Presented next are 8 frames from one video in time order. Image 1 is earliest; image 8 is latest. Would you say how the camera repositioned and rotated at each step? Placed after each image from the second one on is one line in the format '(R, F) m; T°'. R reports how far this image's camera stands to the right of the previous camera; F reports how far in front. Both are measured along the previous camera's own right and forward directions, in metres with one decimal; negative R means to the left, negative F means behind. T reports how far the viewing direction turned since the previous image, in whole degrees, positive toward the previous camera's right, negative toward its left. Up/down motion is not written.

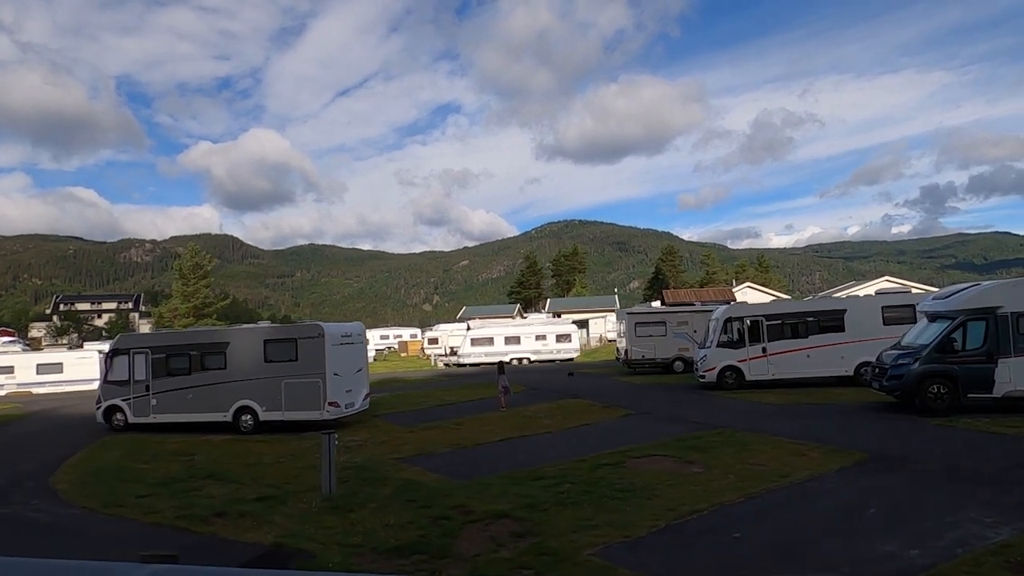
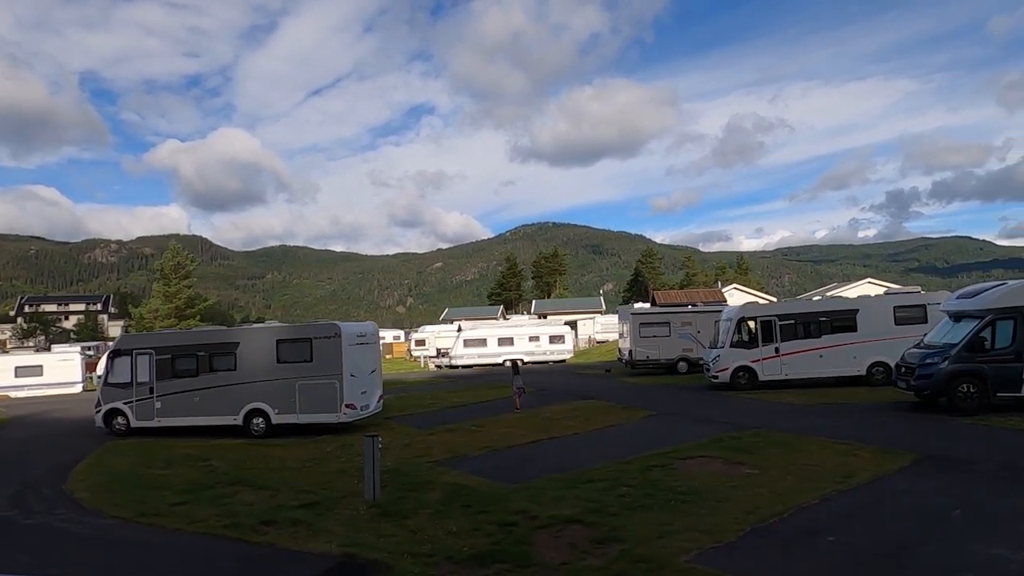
(-1.4, +0.5) m; +3°
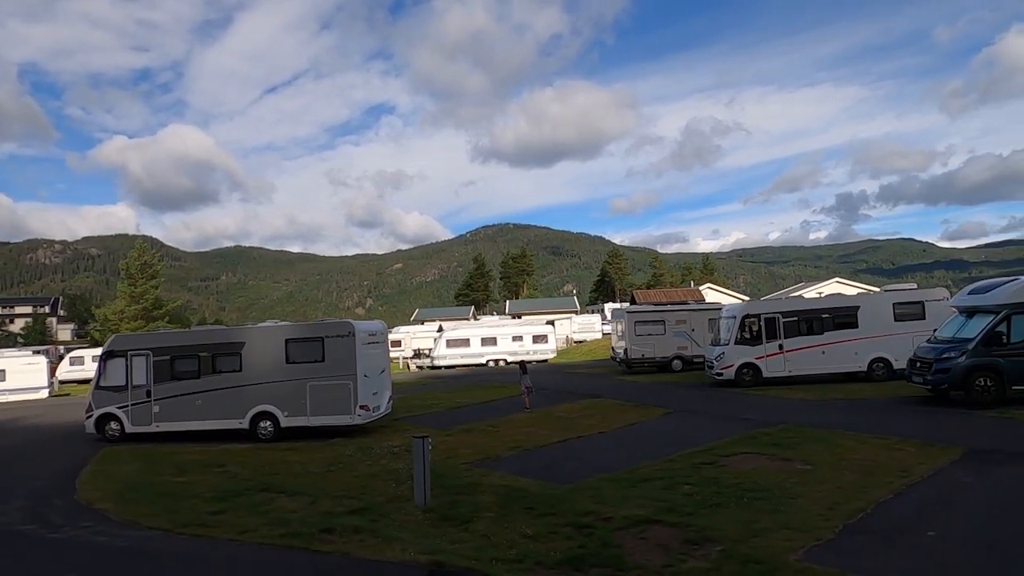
(-1.6, +0.5) m; +4°
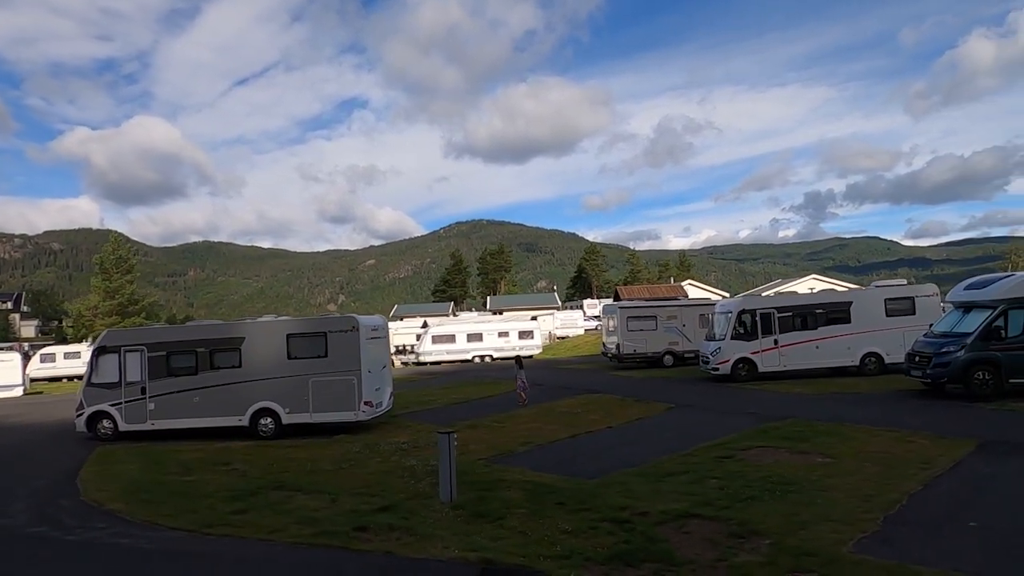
(-0.9, +0.2) m; +3°
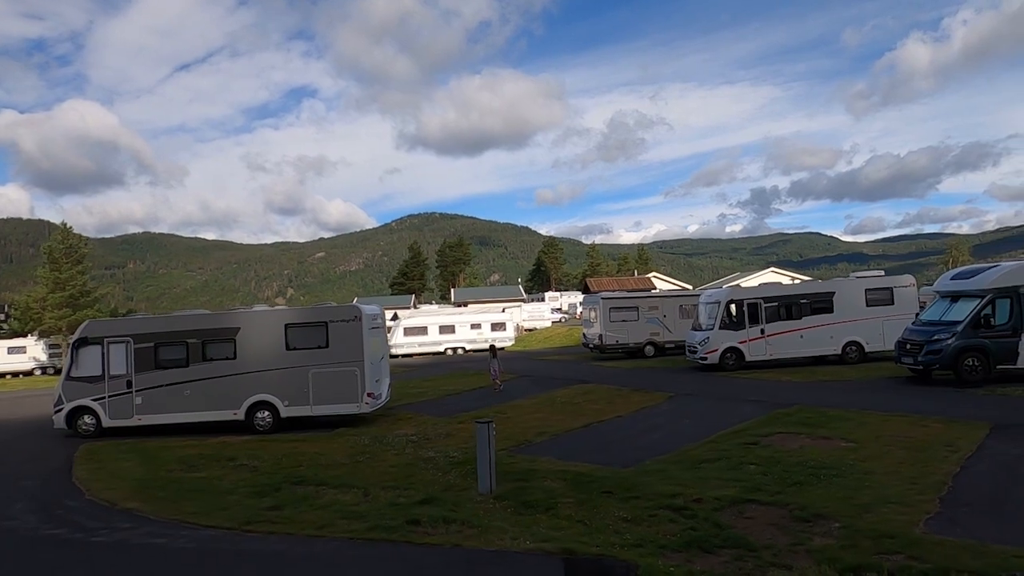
(-1.4, +0.4) m; +4°
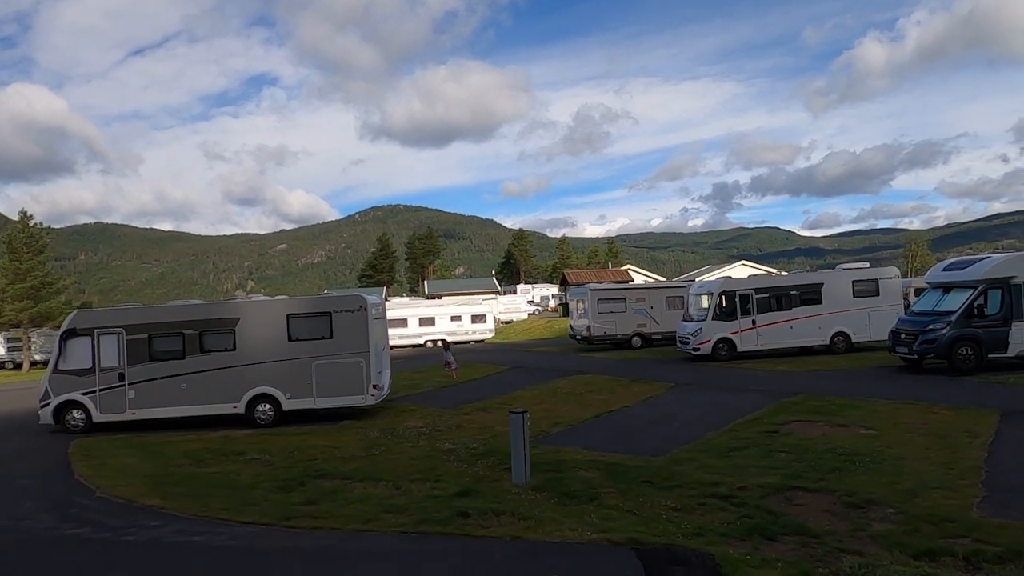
(-1.1, +0.3) m; +3°
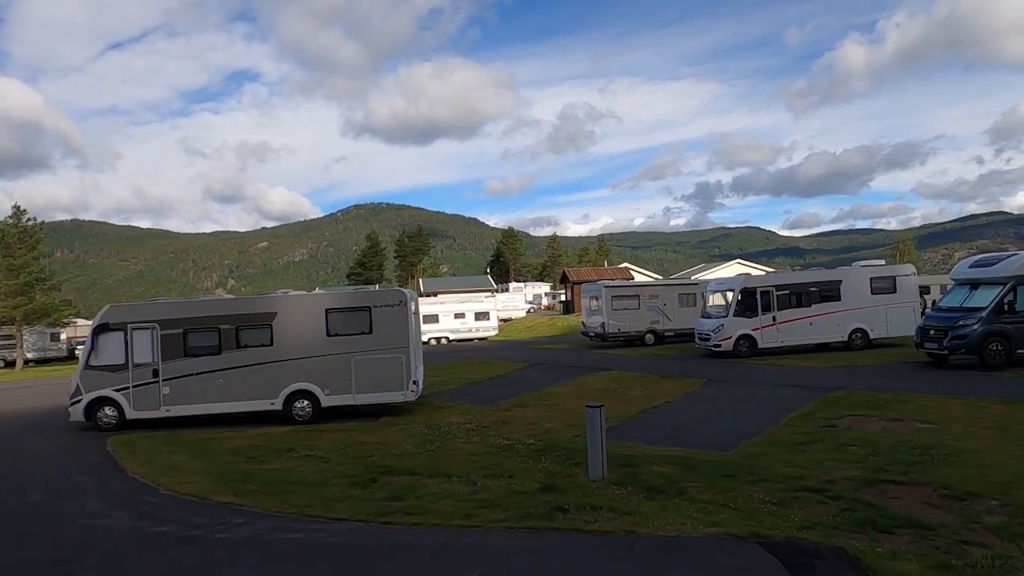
(-1.4, +0.2) m; +2°
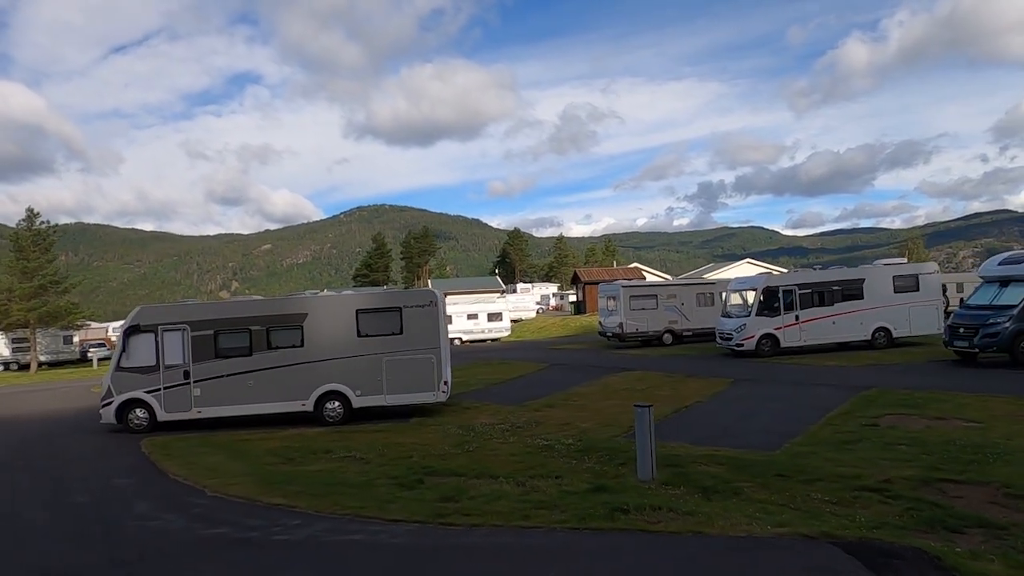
(-0.7, +0.1) m; 0°
